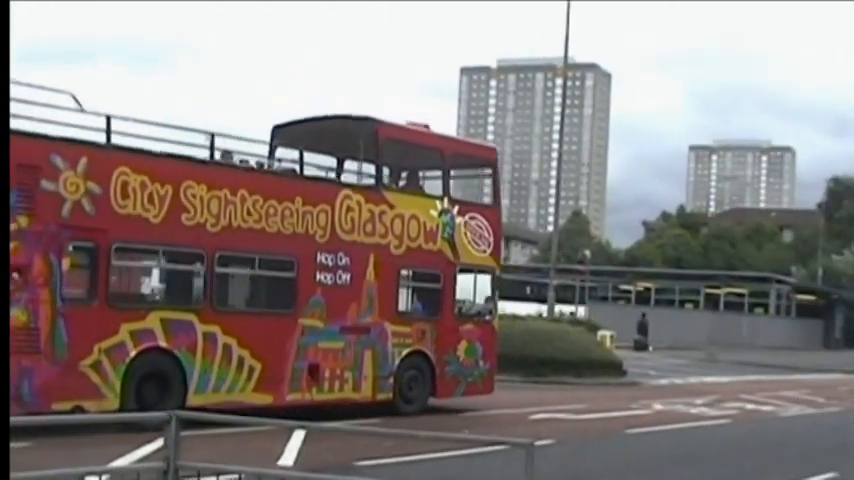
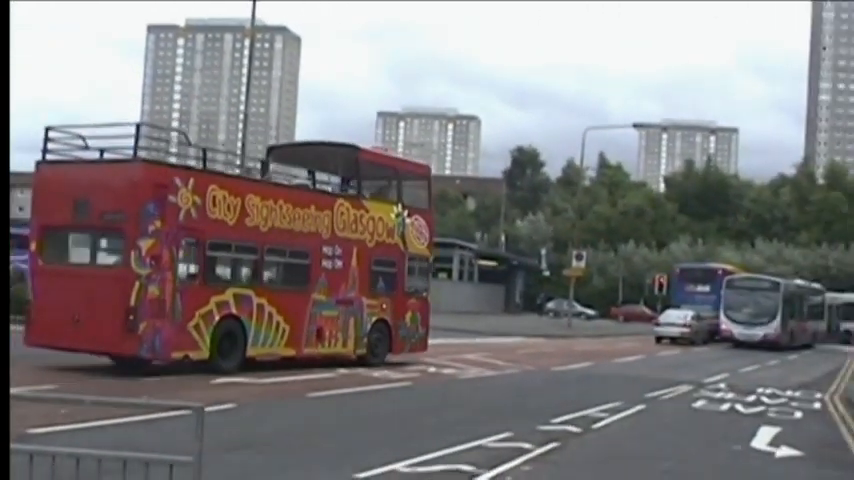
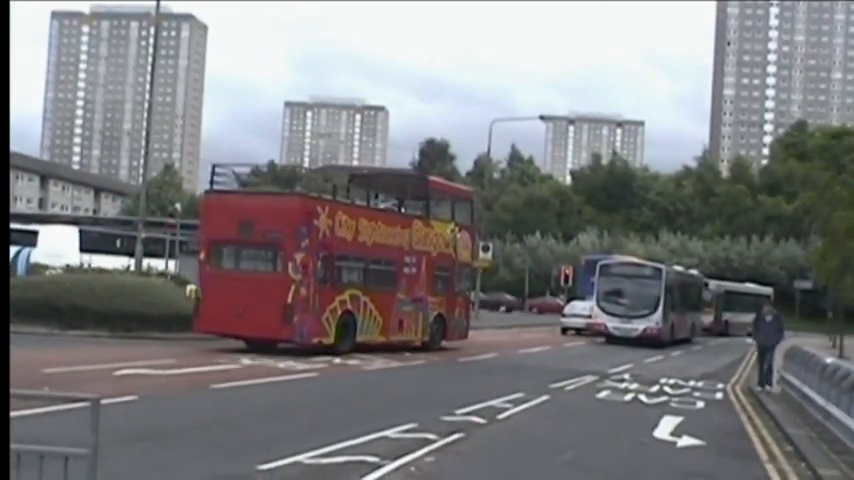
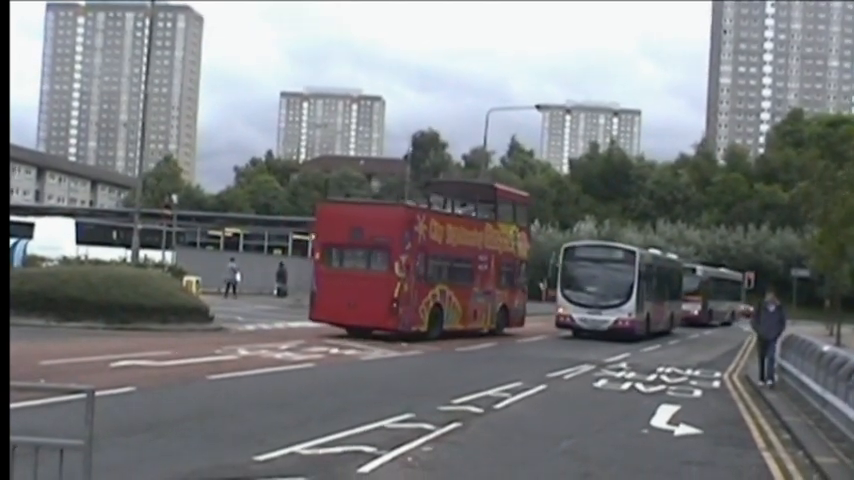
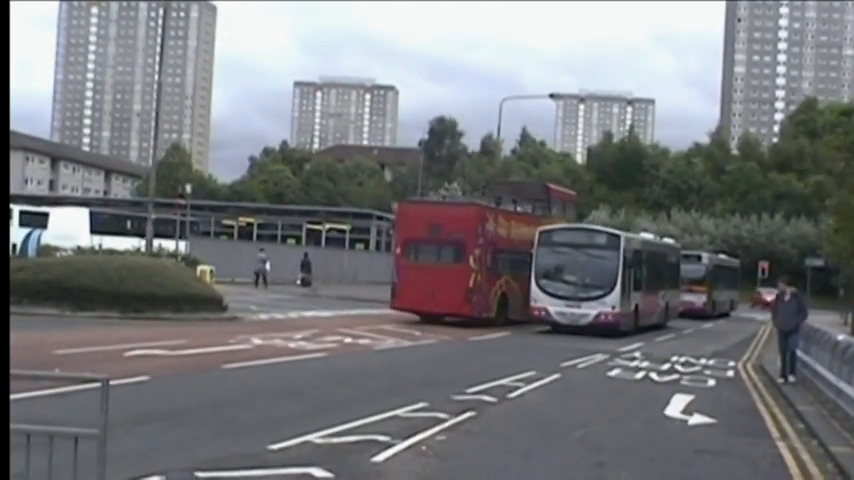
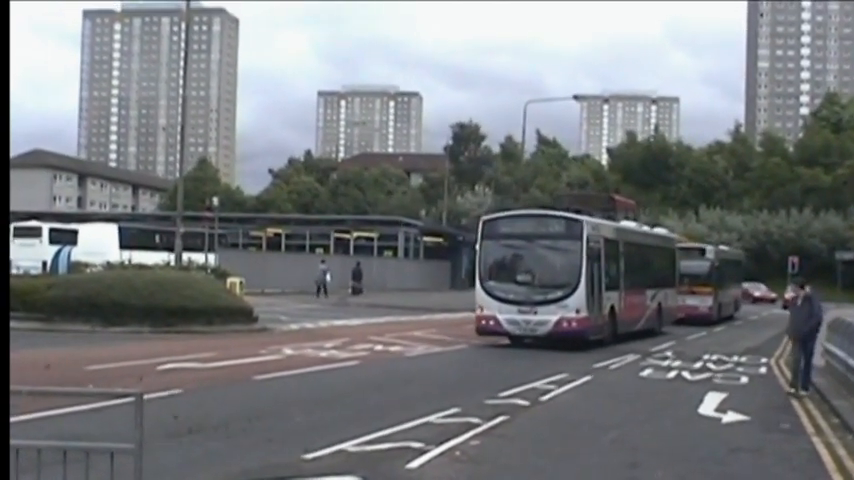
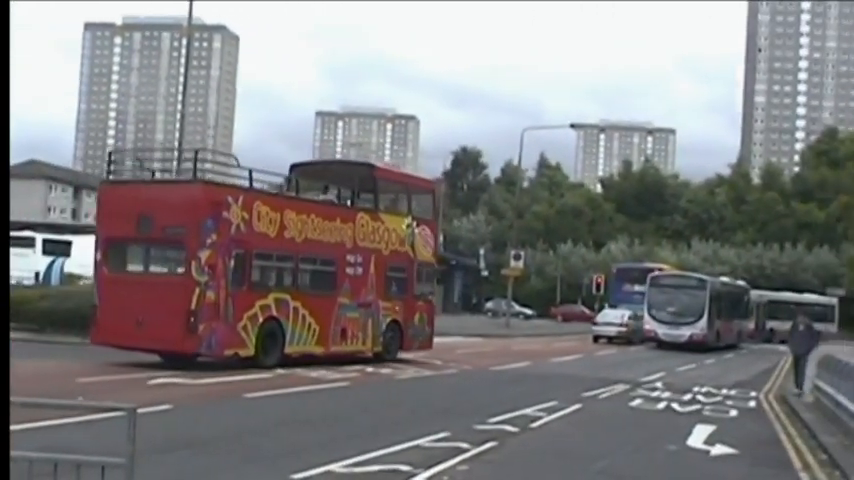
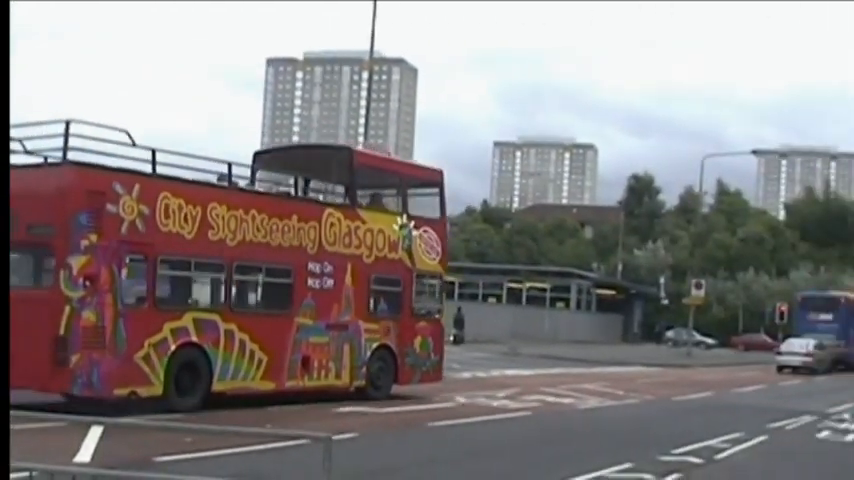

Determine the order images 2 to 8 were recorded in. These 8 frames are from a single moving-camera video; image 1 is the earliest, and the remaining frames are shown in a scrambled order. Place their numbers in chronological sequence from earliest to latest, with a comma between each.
8, 2, 7, 3, 4, 5, 6
